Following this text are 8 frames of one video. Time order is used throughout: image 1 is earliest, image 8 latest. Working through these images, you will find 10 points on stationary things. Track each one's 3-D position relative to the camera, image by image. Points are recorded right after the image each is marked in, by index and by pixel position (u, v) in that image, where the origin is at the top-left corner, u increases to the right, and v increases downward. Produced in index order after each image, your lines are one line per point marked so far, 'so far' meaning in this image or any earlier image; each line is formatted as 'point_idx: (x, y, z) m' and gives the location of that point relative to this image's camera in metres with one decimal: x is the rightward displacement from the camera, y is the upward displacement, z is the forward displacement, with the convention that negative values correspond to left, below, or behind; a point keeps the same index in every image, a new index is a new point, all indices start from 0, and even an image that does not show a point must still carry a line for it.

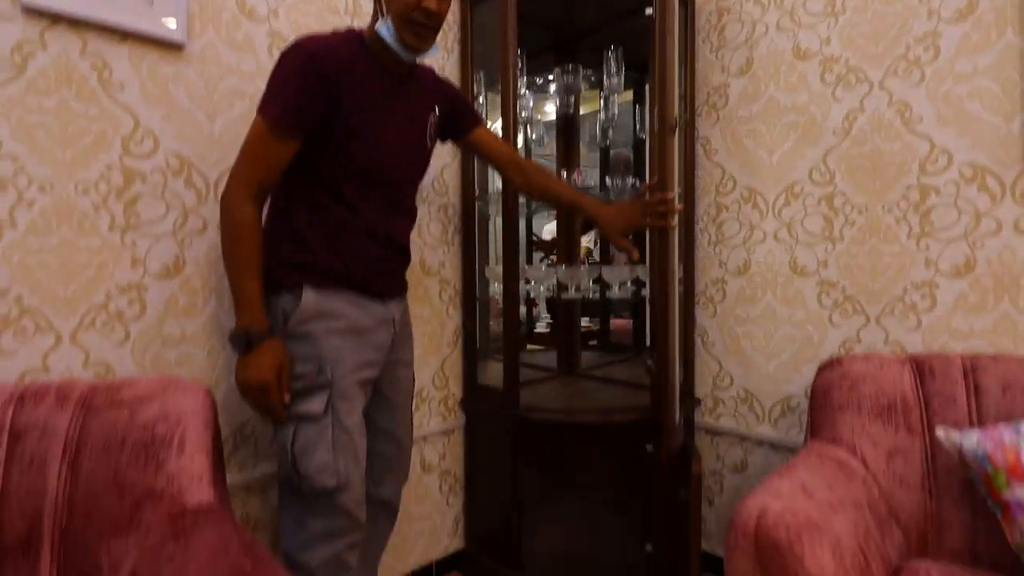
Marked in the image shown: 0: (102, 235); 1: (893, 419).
0: (-0.8, +0.1, +1.1) m
1: (+0.8, -0.3, +1.1) m
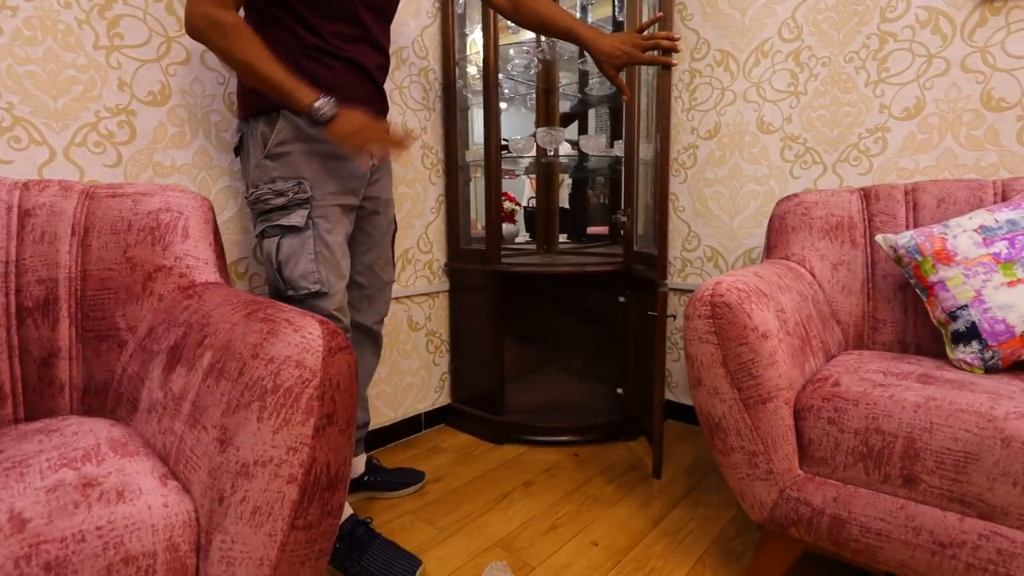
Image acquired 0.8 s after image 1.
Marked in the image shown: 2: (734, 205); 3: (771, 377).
0: (-0.9, +0.5, +1.1) m
1: (+0.8, +0.1, +1.2) m
2: (+0.7, +0.3, +1.7) m
3: (+0.4, -0.1, +0.9) m
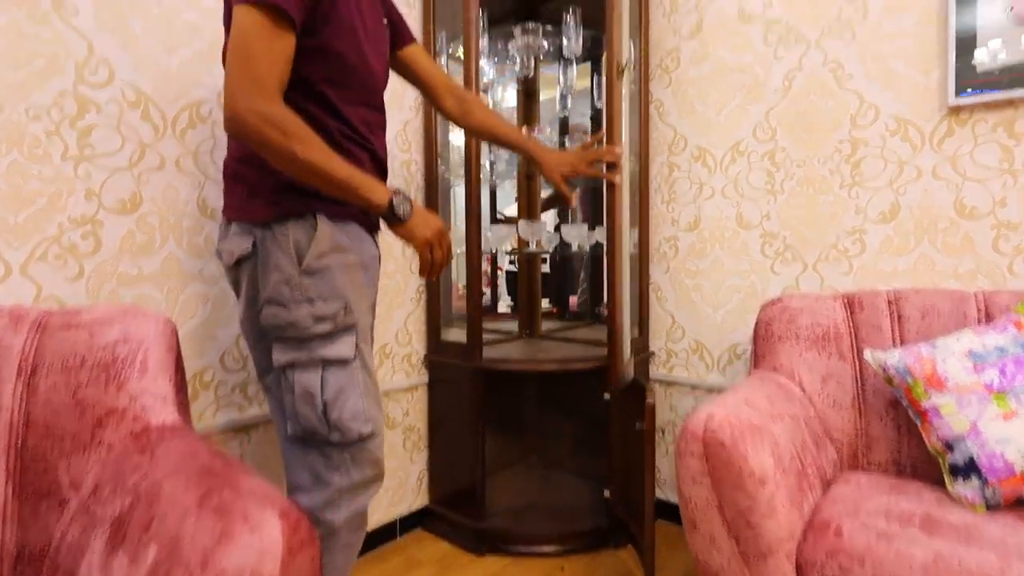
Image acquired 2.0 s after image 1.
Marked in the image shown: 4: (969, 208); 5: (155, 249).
0: (-0.9, +0.2, +1.1) m
1: (+0.7, -0.1, +1.2) m
2: (+0.6, 0.0, +1.7) m
3: (+0.4, -0.4, +0.8) m
4: (+1.1, +0.2, +1.3) m
5: (-0.8, +0.1, +1.2) m
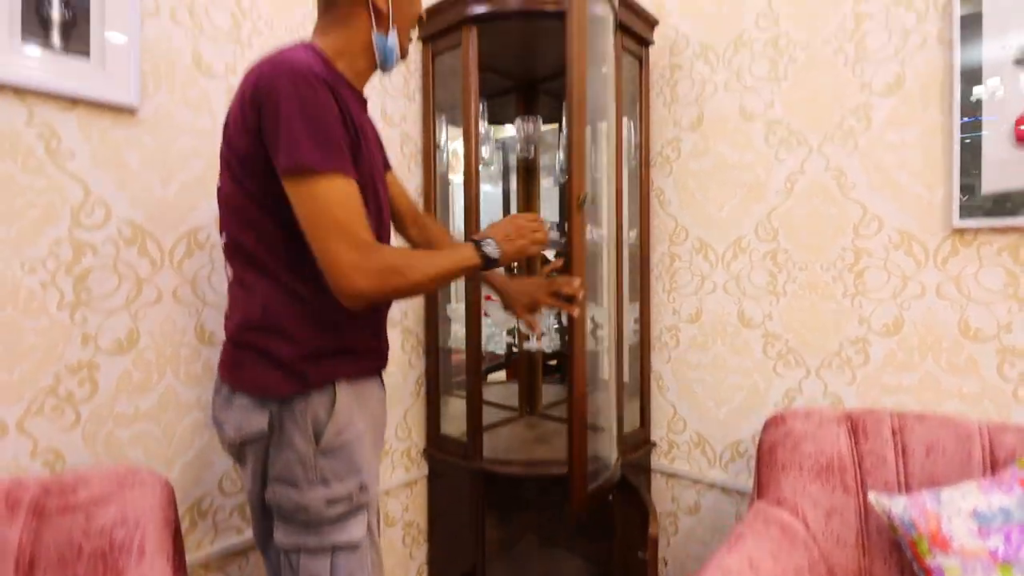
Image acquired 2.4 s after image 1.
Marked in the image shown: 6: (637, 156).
0: (-0.9, -0.1, +1.1) m
1: (+0.7, -0.4, +1.2) m
2: (+0.6, -0.3, +1.6) m
3: (+0.4, -0.7, +0.8) m
4: (+1.1, -0.1, +1.3) m
5: (-0.8, -0.2, +1.2) m
6: (+0.4, +0.4, +1.7) m
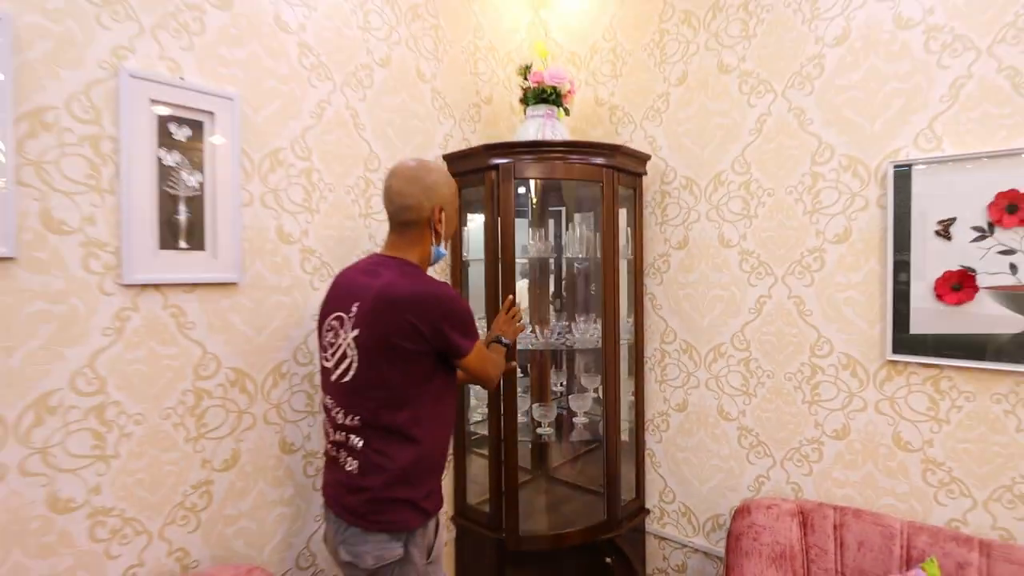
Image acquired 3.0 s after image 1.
0: (-0.9, -0.4, +1.4) m
1: (+0.8, -0.8, +1.5) m
2: (+0.7, -0.7, +1.9) m
3: (+0.5, -1.0, +1.2) m
4: (+1.2, -0.5, +1.6) m
5: (-0.8, -0.6, +1.5) m
6: (+0.4, +0.1, +2.0) m
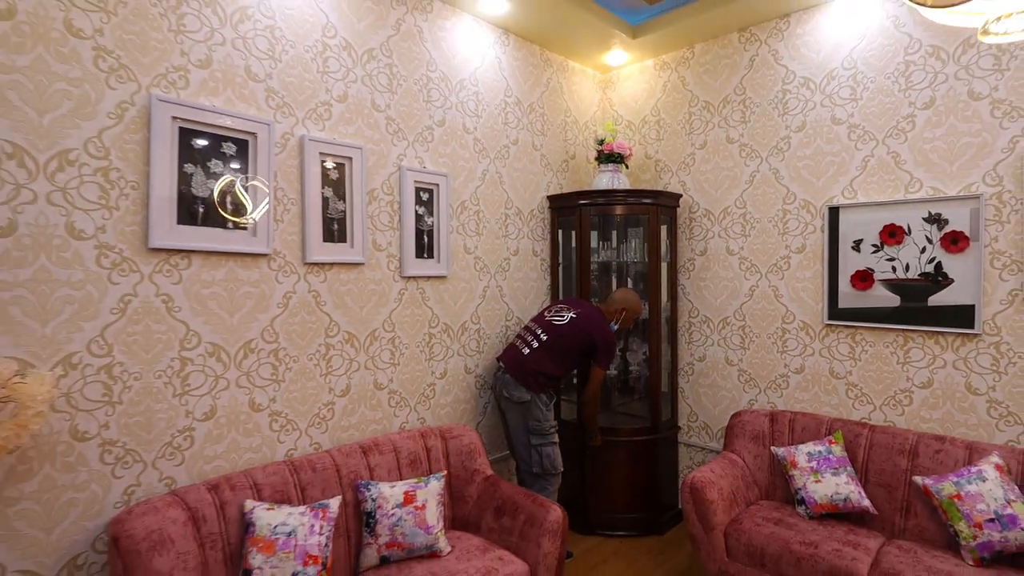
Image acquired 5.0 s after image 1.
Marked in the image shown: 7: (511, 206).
0: (-0.4, -0.4, +2.6) m
1: (+1.2, -0.8, +2.6) m
2: (+1.2, -0.6, +3.0) m
3: (+0.9, -1.0, +2.3) m
4: (+1.6, -0.4, +2.6) m
5: (-0.3, -0.5, +2.7) m
6: (+0.9, +0.1, +3.1) m
7: (0.0, +0.5, +3.0) m
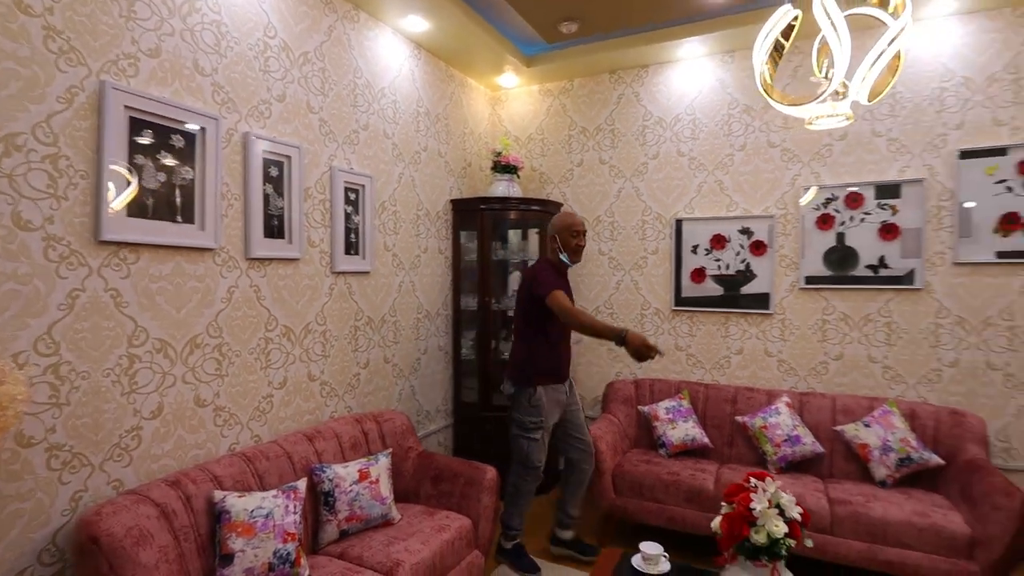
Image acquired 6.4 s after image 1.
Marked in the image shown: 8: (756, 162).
0: (-0.8, -0.3, +2.7) m
1: (+0.7, -0.7, +3.2) m
2: (+0.5, -0.6, +3.7) m
3: (+0.5, -1.0, +2.8) m
4: (+1.1, -0.4, +3.4) m
5: (-0.8, -0.5, +2.9) m
6: (+0.3, +0.2, +3.6) m
7: (-0.6, +0.5, +3.2) m
8: (+1.5, +0.8, +3.2) m
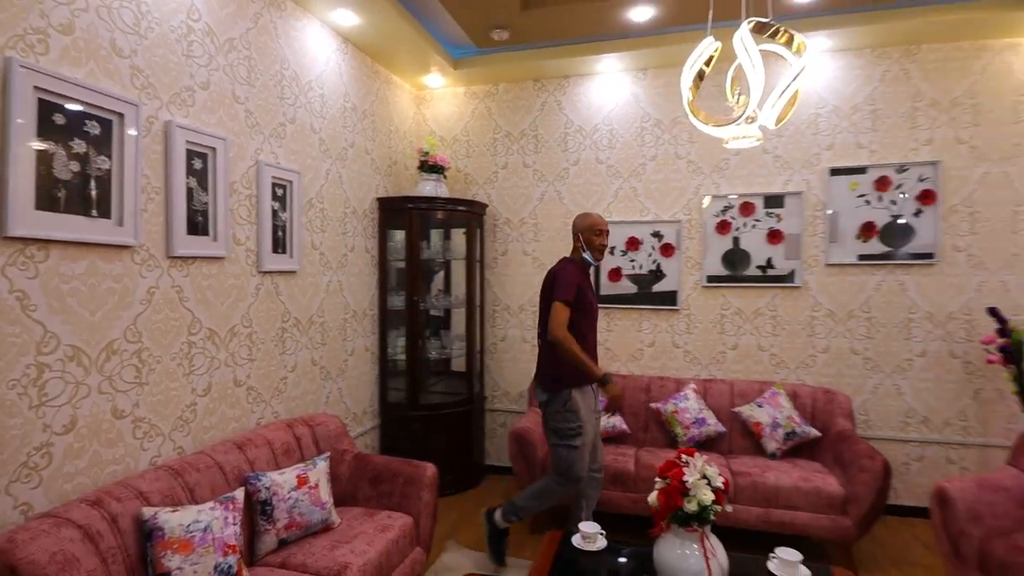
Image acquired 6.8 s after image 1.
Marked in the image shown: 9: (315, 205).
0: (-1.2, -0.3, +2.6) m
1: (+0.3, -0.7, +3.4) m
2: (0.0, -0.6, +3.8) m
3: (+0.1, -1.0, +3.0) m
4: (+0.6, -0.4, +3.7) m
5: (-1.1, -0.5, +2.8) m
6: (-0.2, +0.2, +3.7) m
7: (-1.0, +0.5, +3.2) m
8: (+1.0, +0.8, +3.5) m
9: (-1.1, +0.5, +2.9) m
